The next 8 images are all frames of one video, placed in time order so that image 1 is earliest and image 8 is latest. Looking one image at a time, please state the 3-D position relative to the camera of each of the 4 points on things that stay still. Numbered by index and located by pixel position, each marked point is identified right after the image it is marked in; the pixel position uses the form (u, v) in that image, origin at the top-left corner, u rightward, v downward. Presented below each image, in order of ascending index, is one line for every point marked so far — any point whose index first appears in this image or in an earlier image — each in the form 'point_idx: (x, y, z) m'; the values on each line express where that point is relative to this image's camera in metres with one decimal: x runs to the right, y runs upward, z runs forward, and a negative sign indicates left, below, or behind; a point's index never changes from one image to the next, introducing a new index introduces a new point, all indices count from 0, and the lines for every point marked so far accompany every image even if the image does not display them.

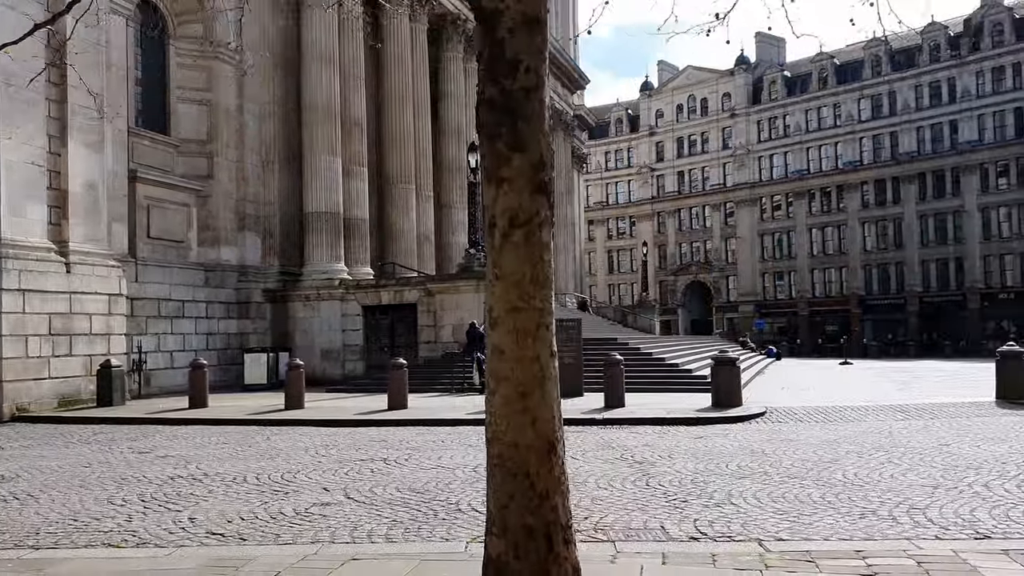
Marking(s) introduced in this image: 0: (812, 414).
0: (+4.9, -2.0, +15.5) m
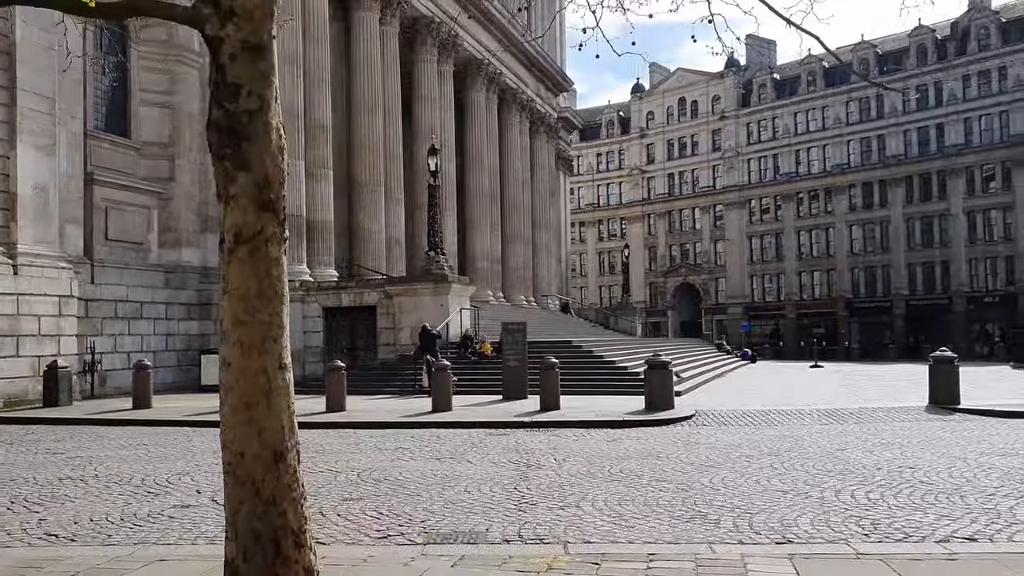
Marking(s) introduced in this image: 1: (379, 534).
0: (+3.7, -2.1, +15.7) m
1: (-0.9, -1.7, +6.5) m
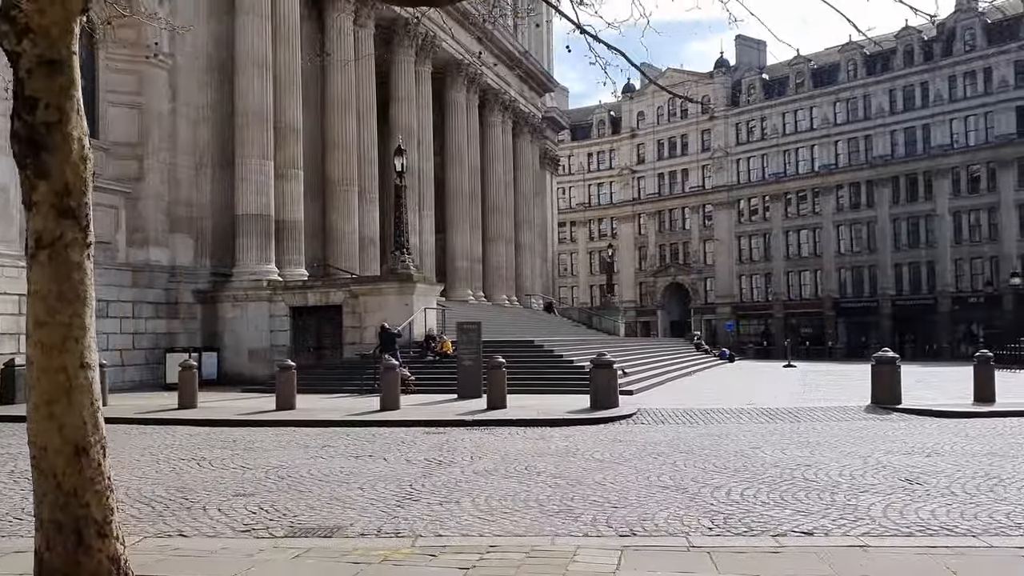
0: (+2.8, -2.1, +15.9) m
1: (-1.9, -1.7, +6.7) m
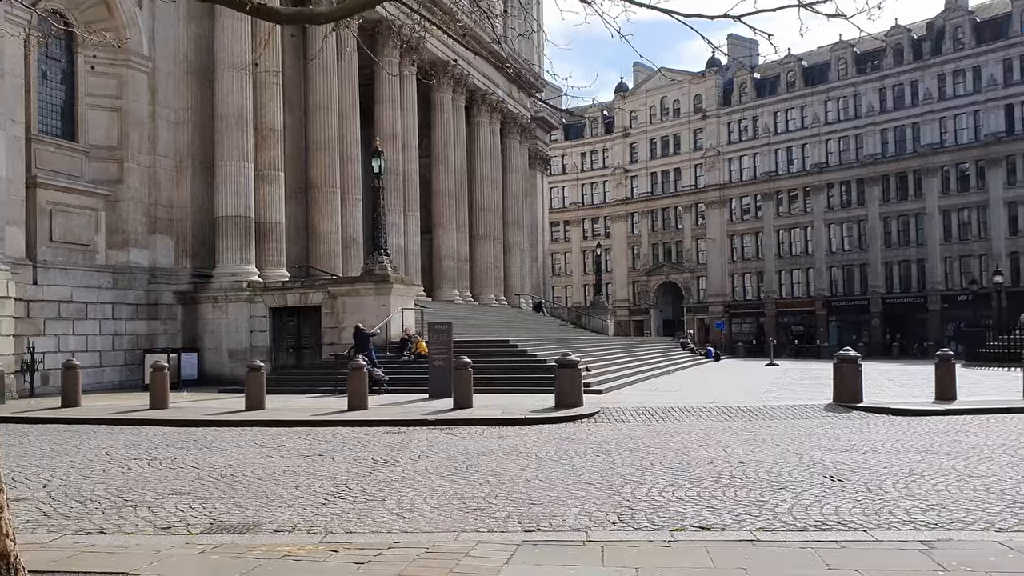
0: (+2.1, -2.1, +16.1) m
1: (-2.5, -1.7, +6.9) m
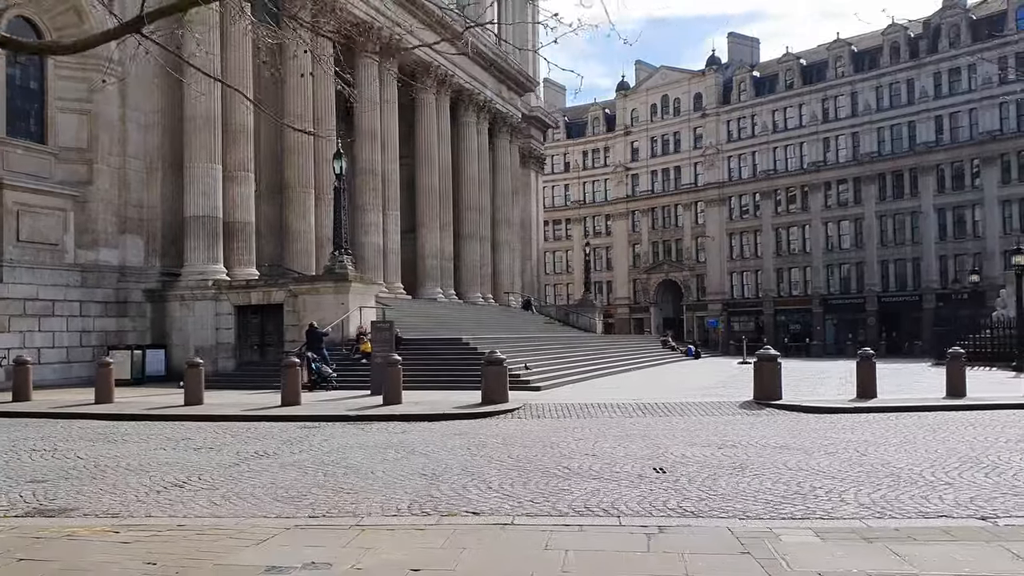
0: (+0.8, -2.1, +16.6) m
1: (-4.1, -1.7, +7.5) m
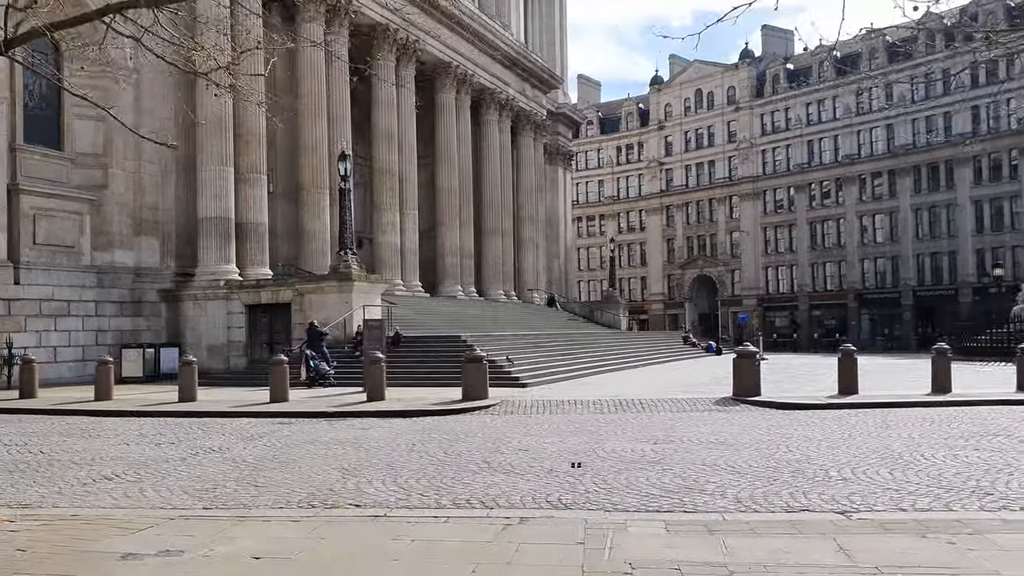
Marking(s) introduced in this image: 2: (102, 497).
0: (+0.4, -2.1, +16.9) m
1: (-4.9, -1.8, +8.0) m
2: (-3.4, -1.8, +8.0) m
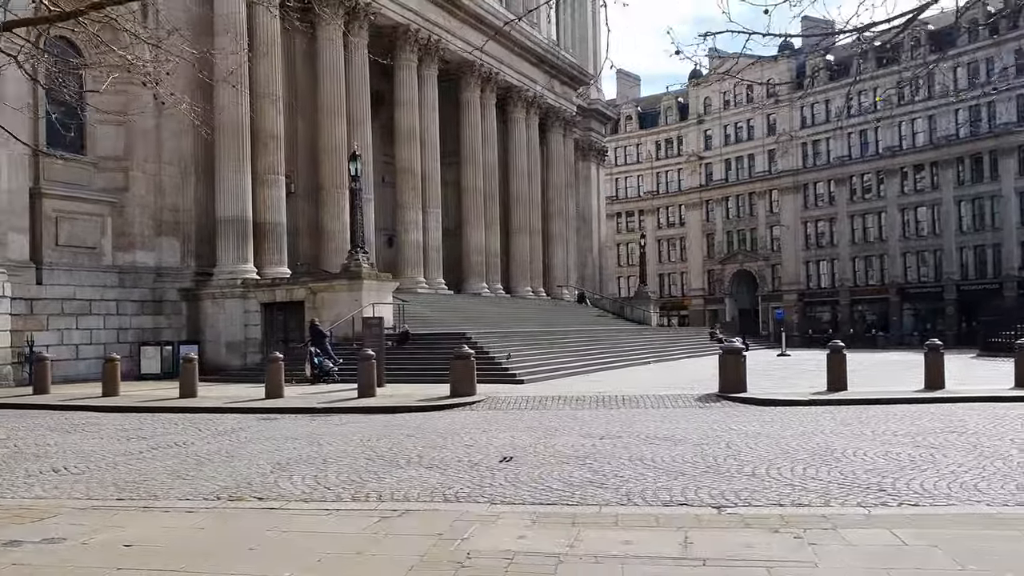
0: (0.0, -2.1, +17.1) m
1: (-5.7, -1.8, +8.5) m
2: (-4.2, -1.8, +8.5) m
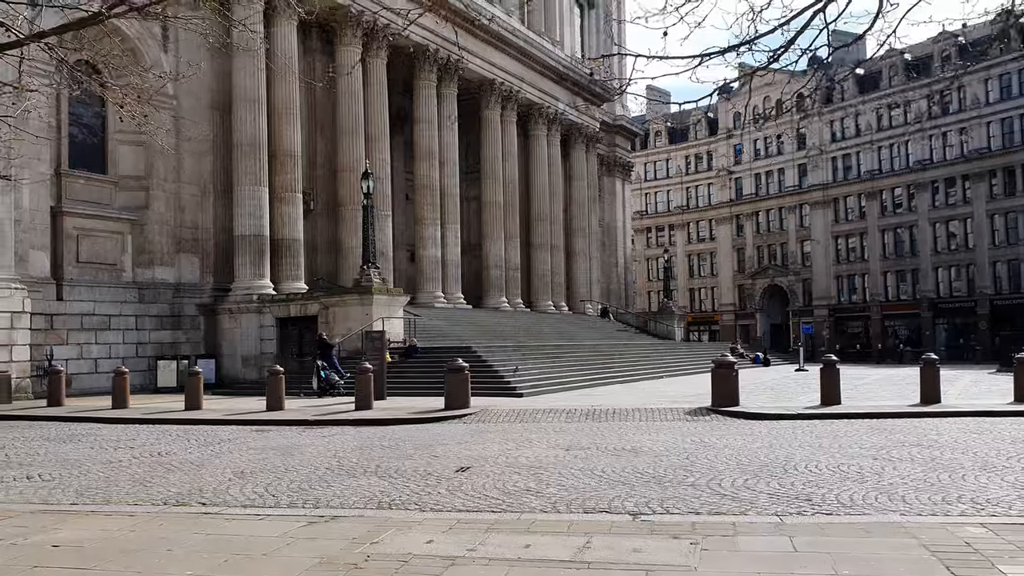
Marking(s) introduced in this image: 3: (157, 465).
0: (-0.1, -2.3, +17.3) m
1: (-6.2, -1.9, +9.0) m
2: (-4.7, -1.9, +8.9) m
3: (-4.1, -2.1, +11.0) m
